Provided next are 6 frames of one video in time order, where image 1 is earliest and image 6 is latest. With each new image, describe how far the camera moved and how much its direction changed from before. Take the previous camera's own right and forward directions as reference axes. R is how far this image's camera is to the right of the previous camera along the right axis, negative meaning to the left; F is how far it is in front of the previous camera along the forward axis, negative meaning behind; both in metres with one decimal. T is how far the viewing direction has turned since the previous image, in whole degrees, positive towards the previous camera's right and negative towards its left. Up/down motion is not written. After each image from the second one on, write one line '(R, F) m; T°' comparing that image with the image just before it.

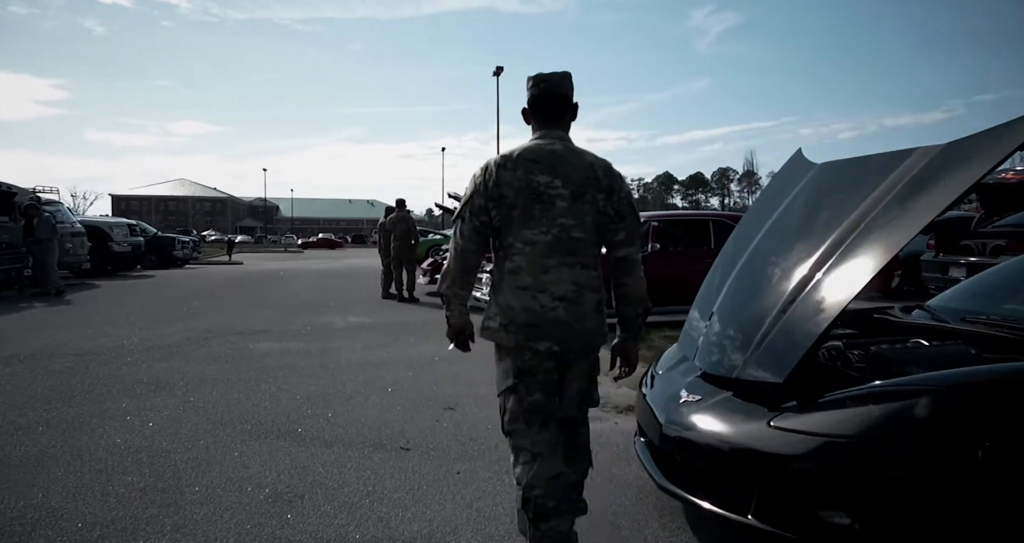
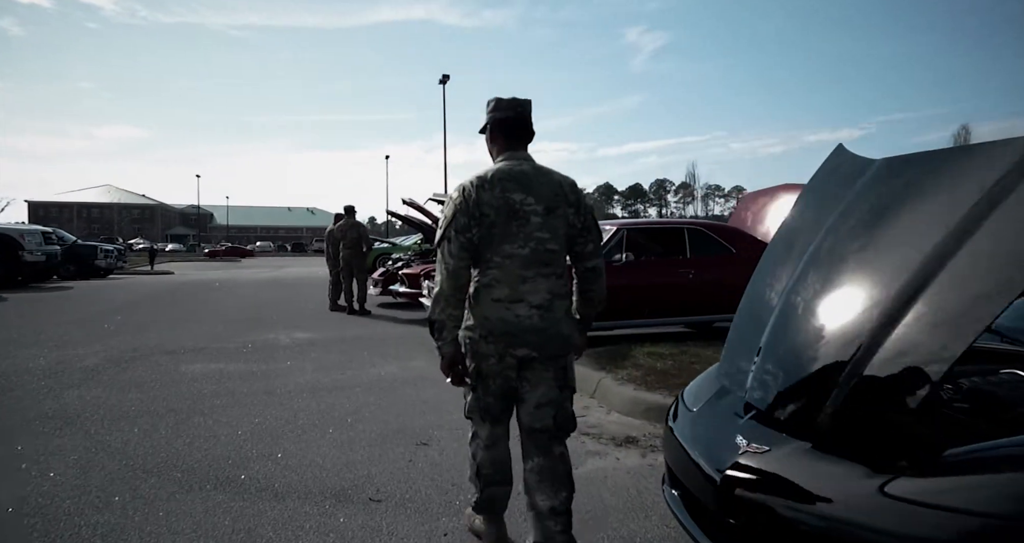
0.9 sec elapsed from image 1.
(-0.2, +0.6) m; +5°
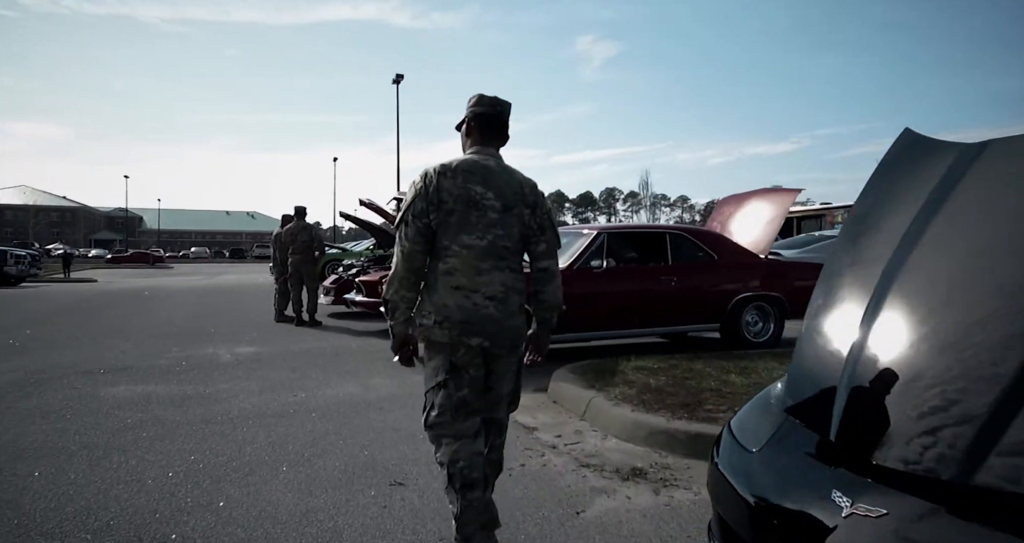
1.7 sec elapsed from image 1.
(-0.2, +0.6) m; +5°
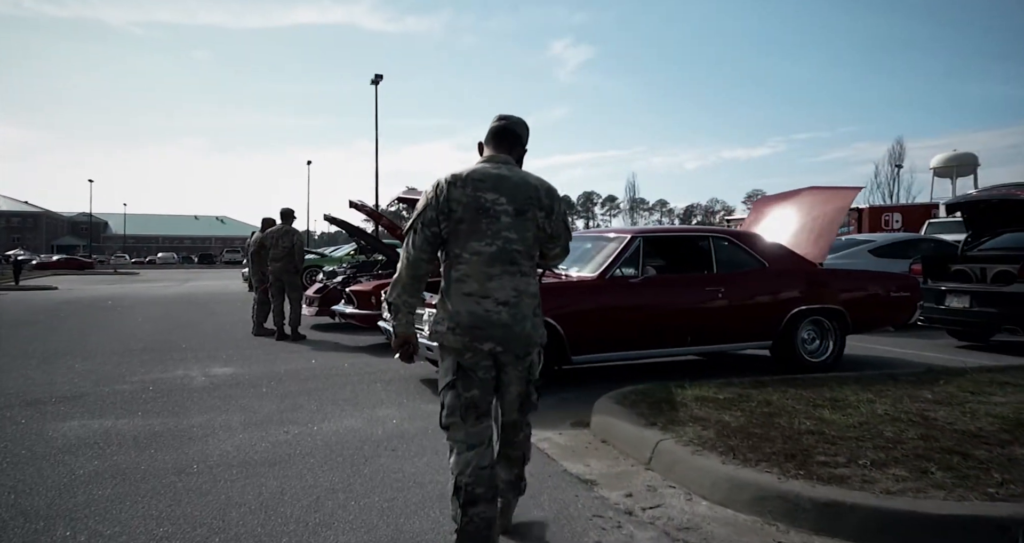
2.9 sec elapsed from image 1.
(-0.5, +0.8) m; +2°
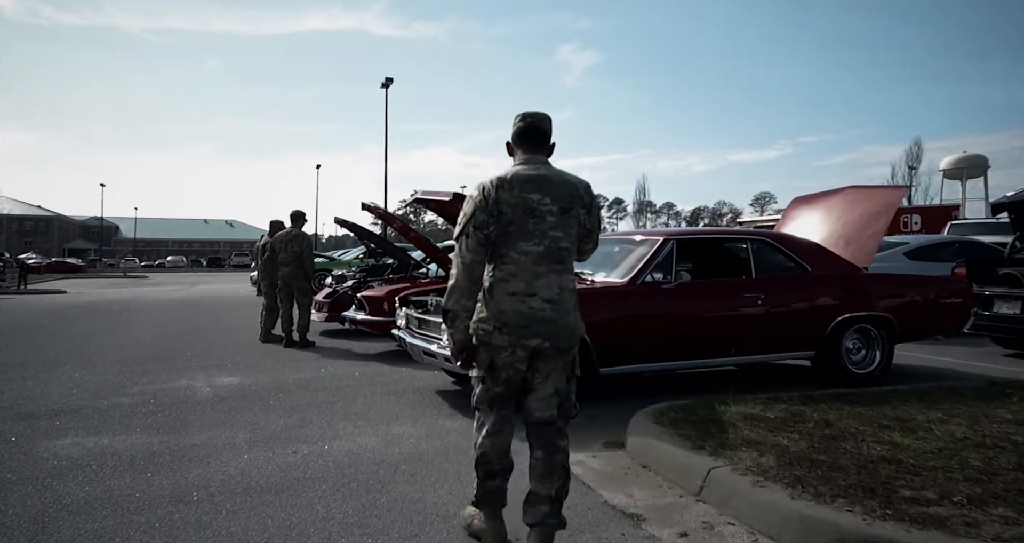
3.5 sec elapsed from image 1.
(-0.1, +0.4) m; -1°
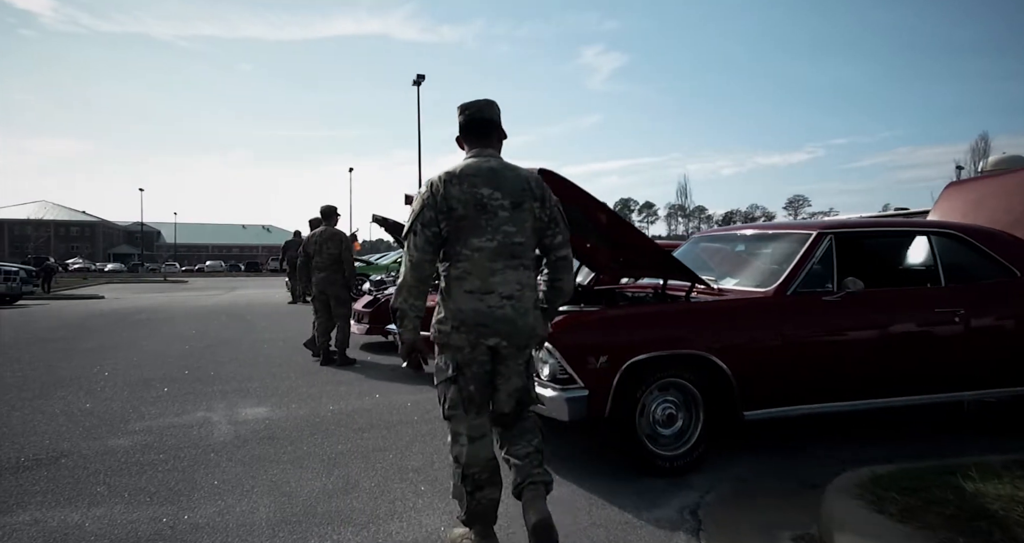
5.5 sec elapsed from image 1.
(-0.5, +1.3) m; -3°
